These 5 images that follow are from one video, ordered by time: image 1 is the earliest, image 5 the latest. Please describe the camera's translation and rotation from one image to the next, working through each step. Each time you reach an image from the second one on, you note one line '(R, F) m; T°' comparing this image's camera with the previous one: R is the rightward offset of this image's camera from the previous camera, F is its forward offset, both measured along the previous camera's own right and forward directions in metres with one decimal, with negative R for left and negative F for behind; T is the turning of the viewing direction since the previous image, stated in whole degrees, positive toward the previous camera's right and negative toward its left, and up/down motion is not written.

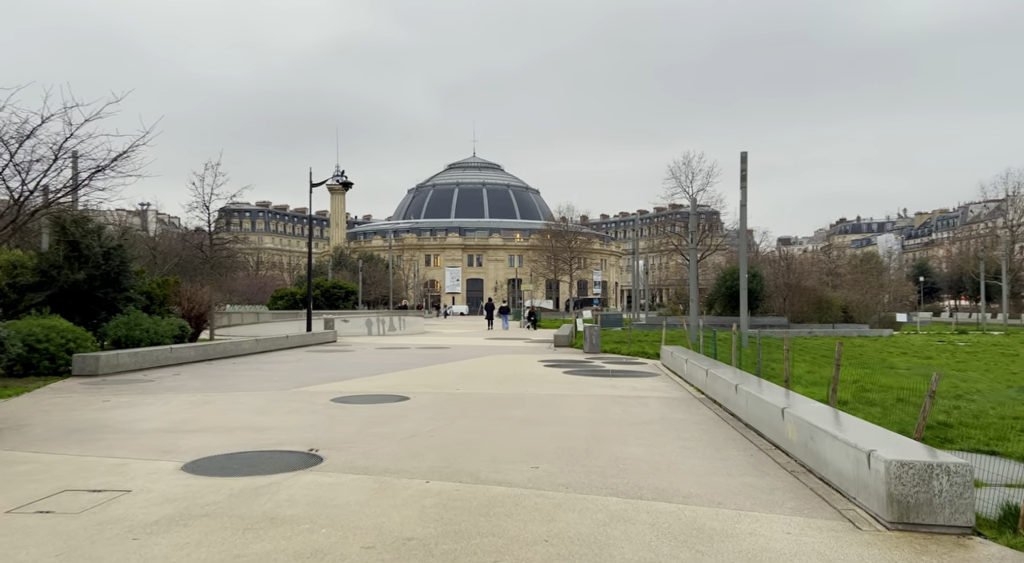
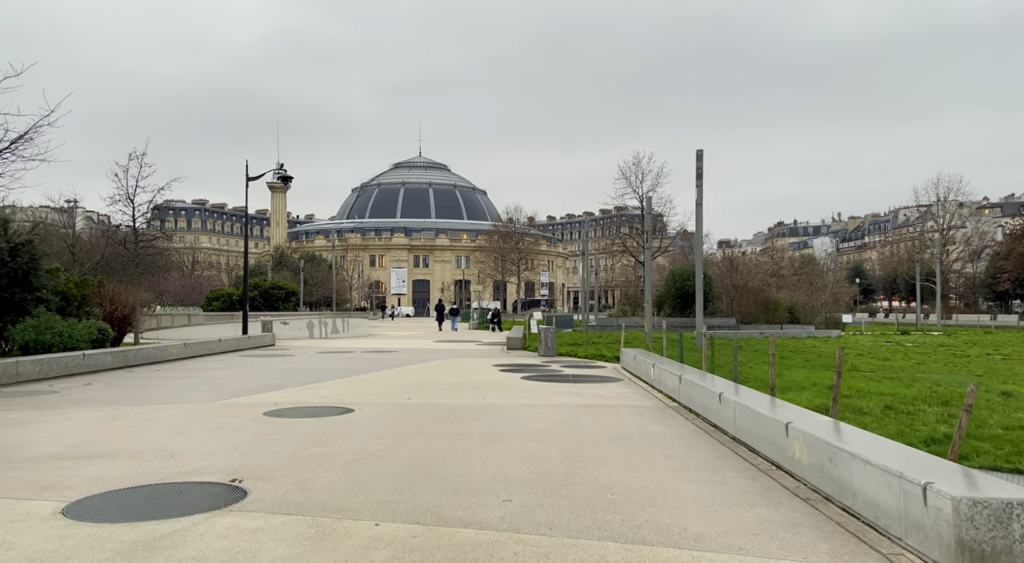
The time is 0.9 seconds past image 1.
(-0.2, +1.1) m; +4°
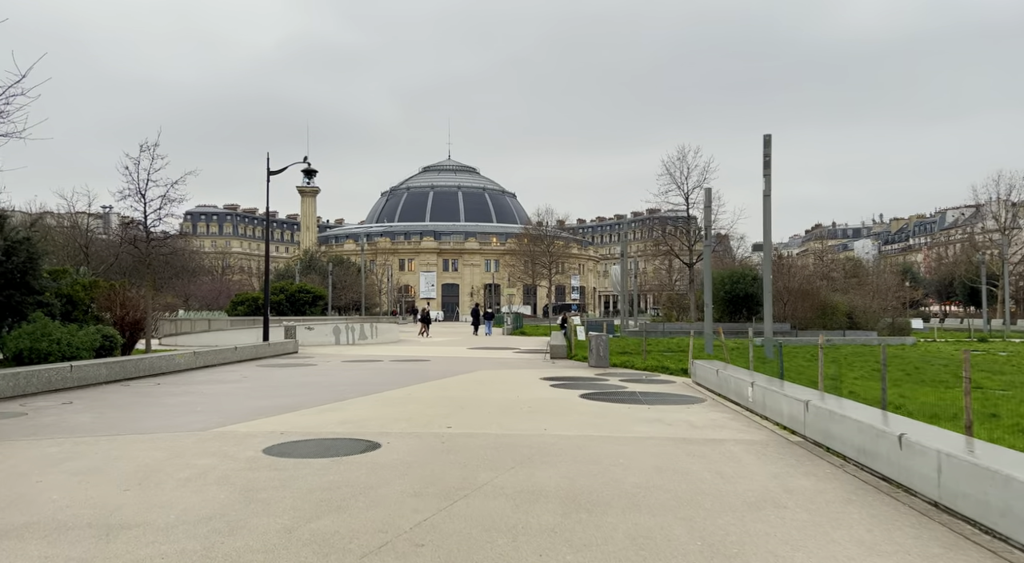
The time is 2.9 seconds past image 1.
(-0.5, +2.5) m; -2°
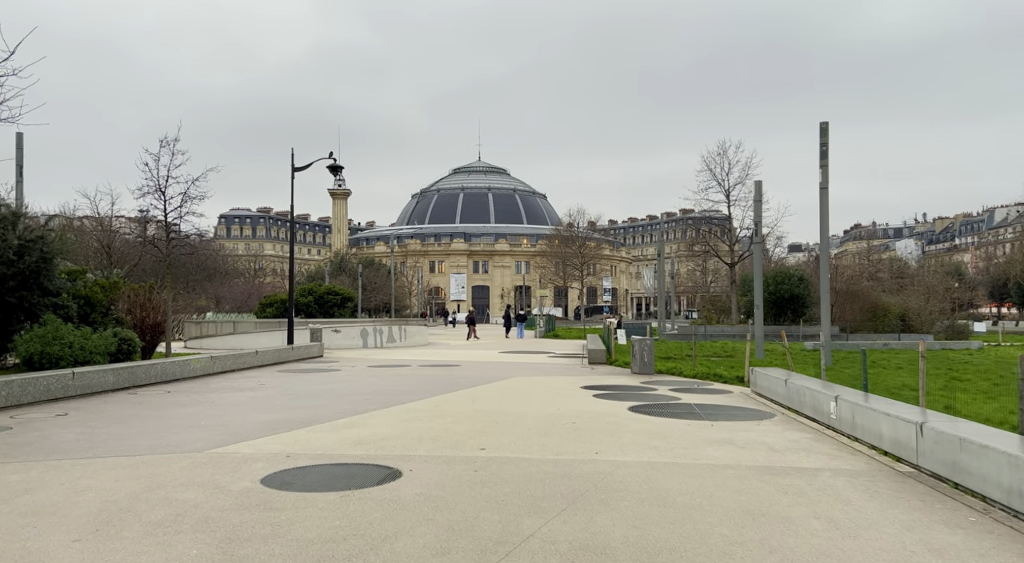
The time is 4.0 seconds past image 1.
(-0.2, +1.4) m; -2°
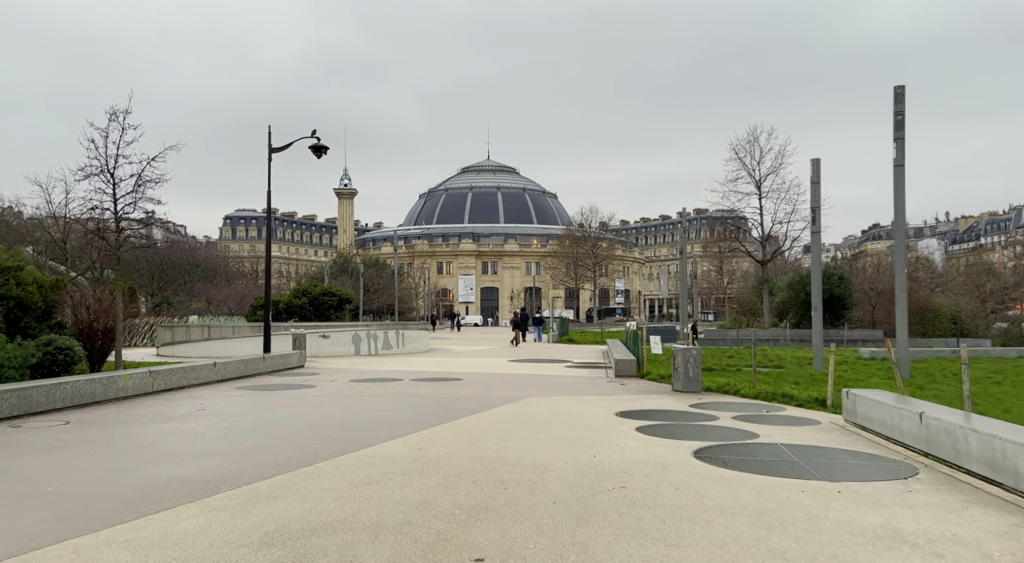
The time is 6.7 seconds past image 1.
(-0.1, +3.5) m; -1°
